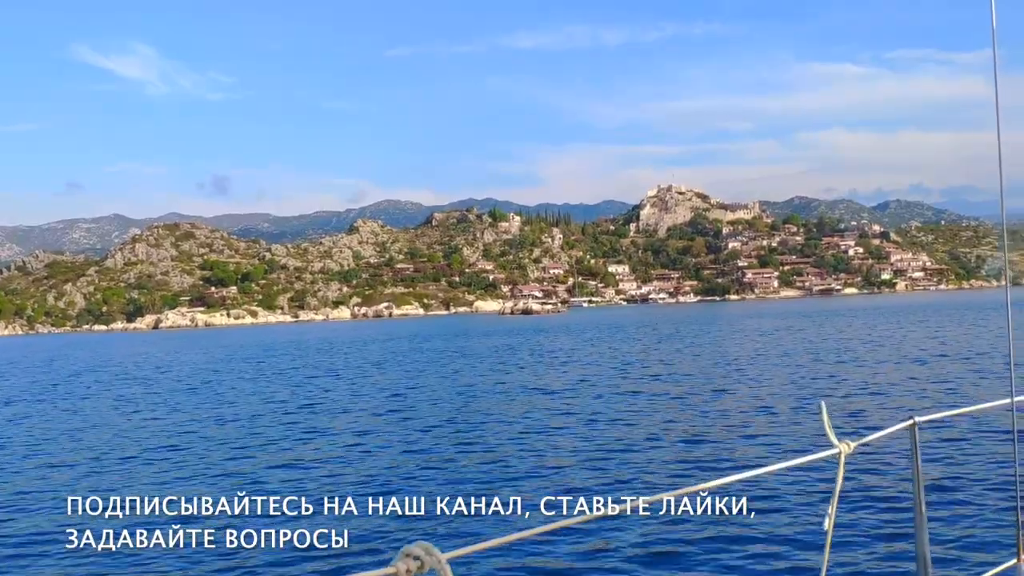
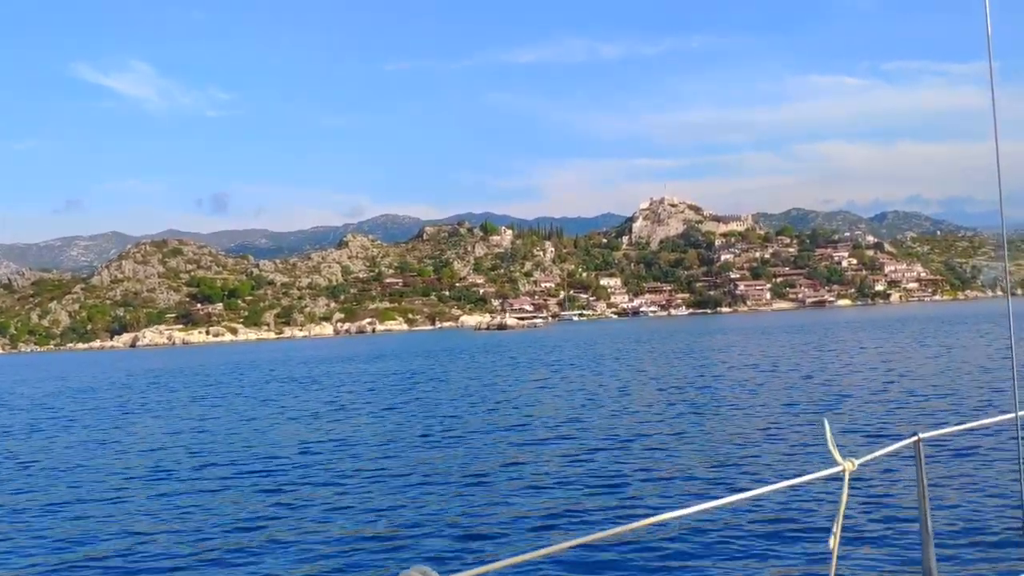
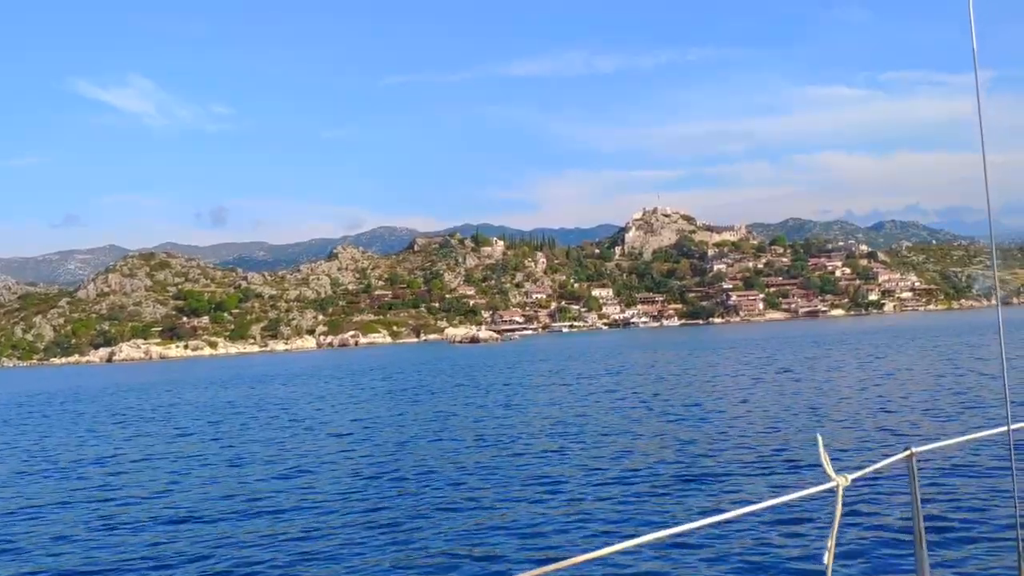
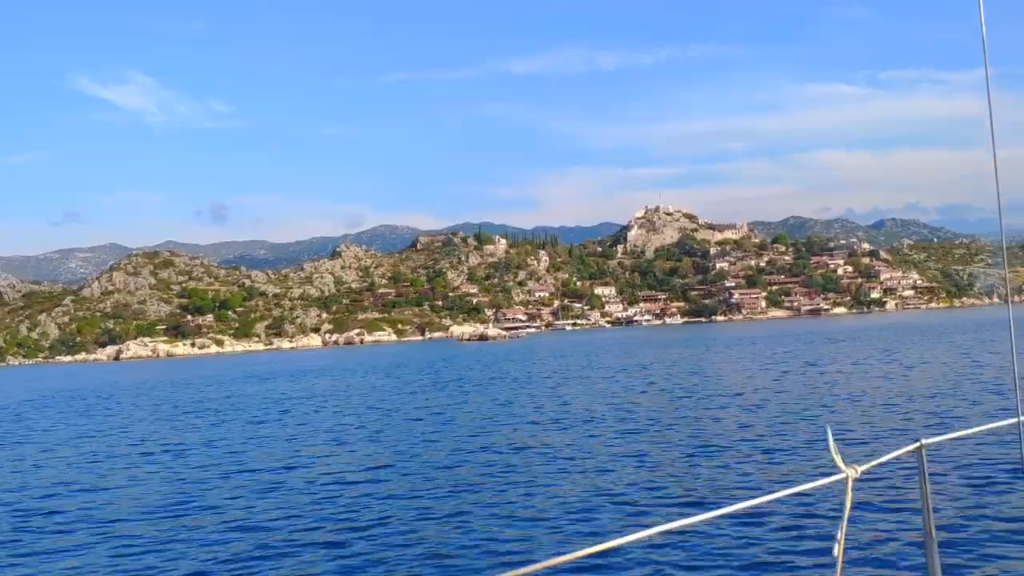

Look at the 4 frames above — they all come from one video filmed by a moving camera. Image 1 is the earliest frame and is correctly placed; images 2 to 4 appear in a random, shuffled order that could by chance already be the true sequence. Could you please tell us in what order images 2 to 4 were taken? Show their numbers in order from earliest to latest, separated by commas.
2, 4, 3
